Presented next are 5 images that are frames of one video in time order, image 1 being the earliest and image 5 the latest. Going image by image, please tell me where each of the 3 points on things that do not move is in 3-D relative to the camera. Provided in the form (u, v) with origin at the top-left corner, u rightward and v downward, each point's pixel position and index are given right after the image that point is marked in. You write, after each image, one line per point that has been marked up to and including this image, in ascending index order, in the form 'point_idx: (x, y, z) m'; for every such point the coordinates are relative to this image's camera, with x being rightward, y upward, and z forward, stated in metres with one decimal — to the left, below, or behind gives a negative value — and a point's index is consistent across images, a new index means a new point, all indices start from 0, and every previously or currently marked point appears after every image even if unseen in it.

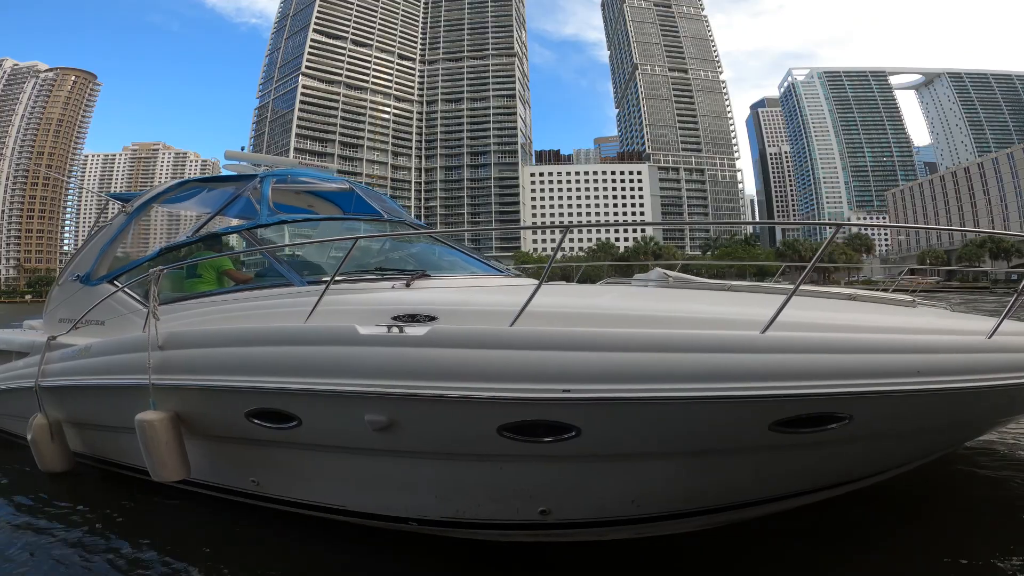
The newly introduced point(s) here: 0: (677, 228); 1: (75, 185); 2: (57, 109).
0: (+0.8, +0.3, +2.2) m
1: (-4.0, +1.0, +4.3) m
2: (-14.8, +5.8, +15.2) m
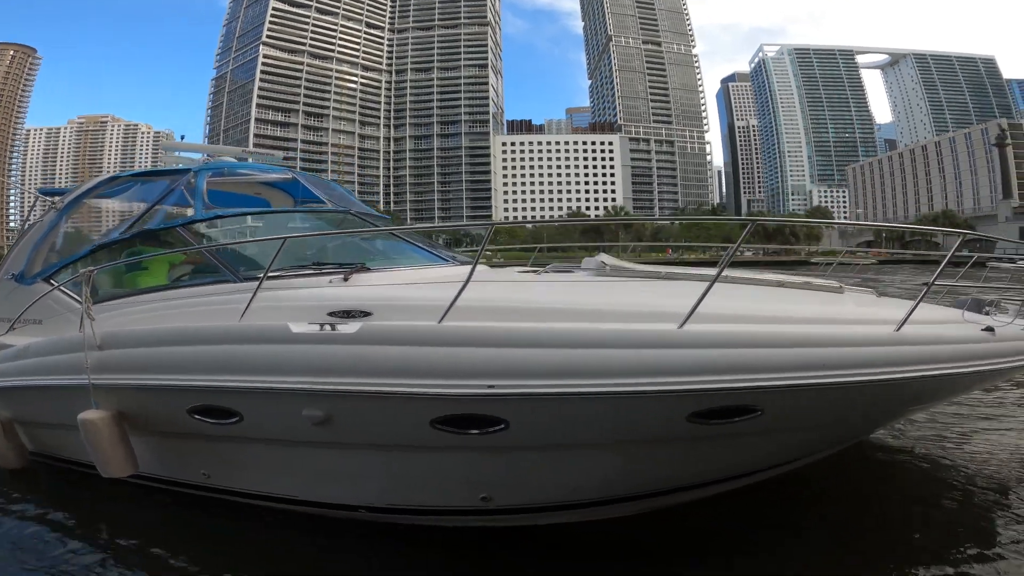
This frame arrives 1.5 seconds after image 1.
0: (+0.9, 0.0, +2.3) m
1: (-4.0, +0.7, +4.1) m
2: (-15.4, +6.0, +14.0) m
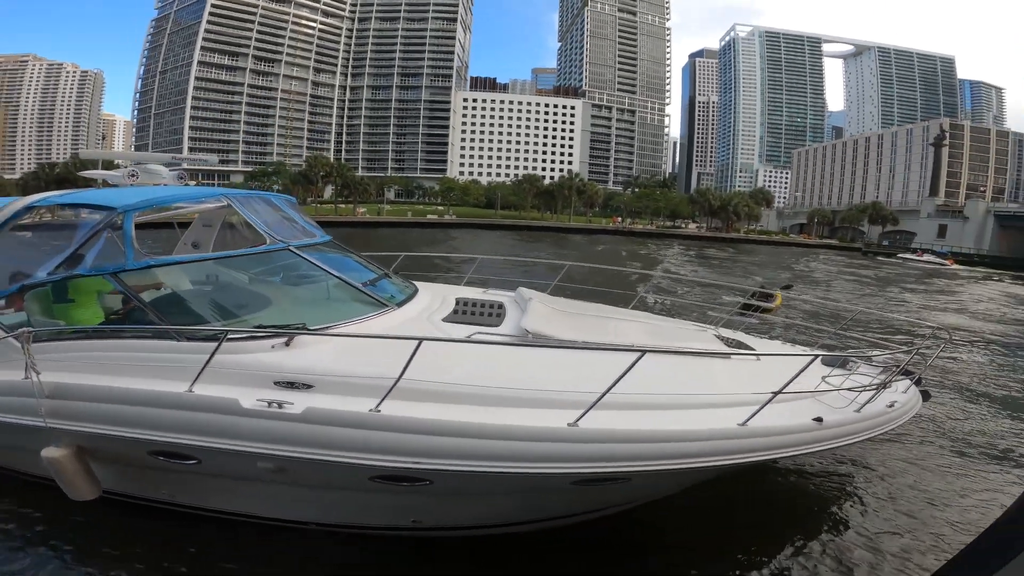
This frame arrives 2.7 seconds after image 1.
0: (+0.7, -1.6, +2.0) m
1: (-4.3, -0.5, +3.3) m
2: (-16.2, +5.9, +11.8) m
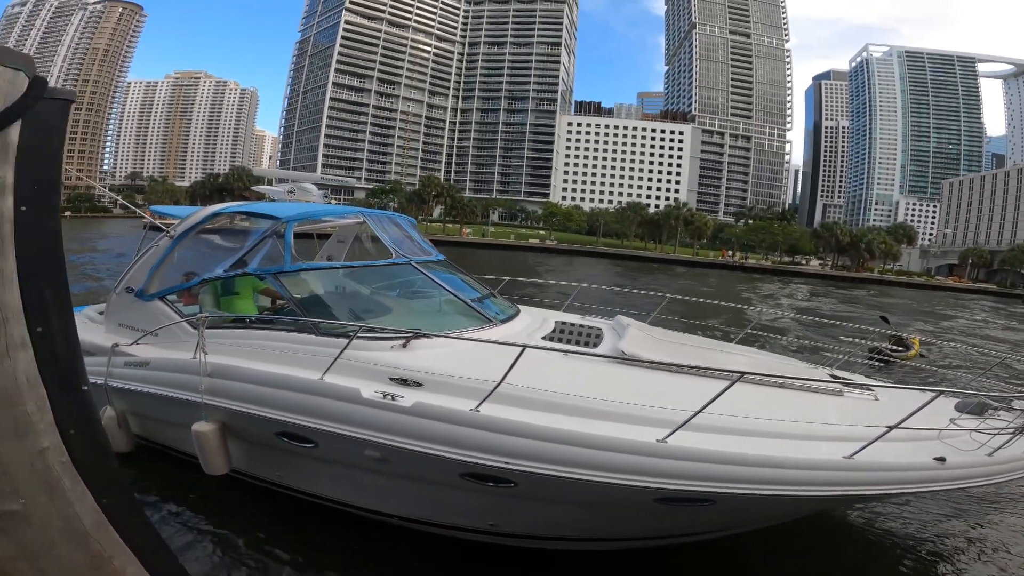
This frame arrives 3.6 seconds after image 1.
0: (+1.2, -1.7, +2.3) m
1: (-3.4, -0.4, +4.5) m
2: (-13.0, +6.4, +15.3) m
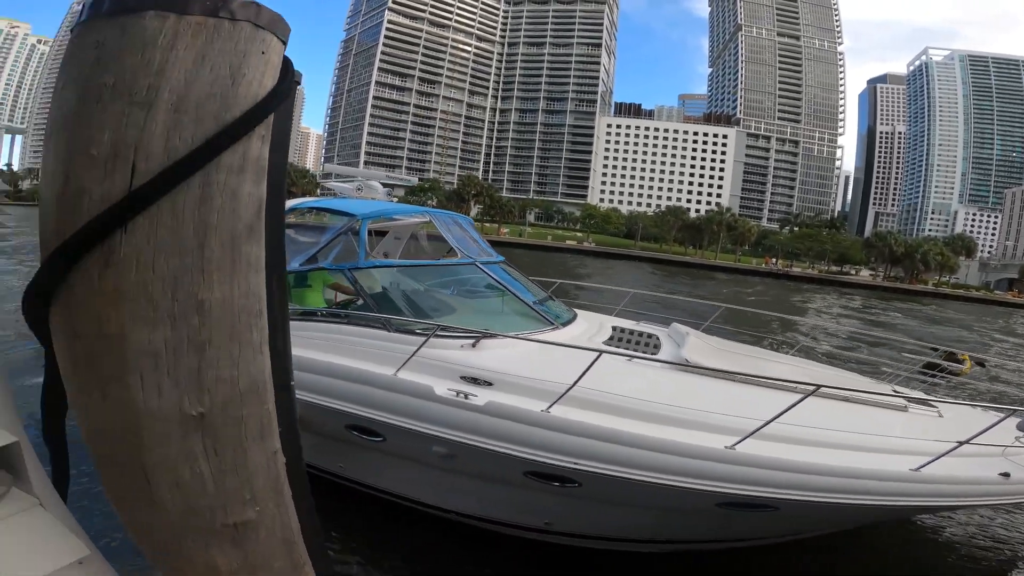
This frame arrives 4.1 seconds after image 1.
0: (+2.1, -1.9, +2.1) m
1: (-2.3, -0.4, +4.7) m
2: (-10.9, +6.8, +16.2) m
